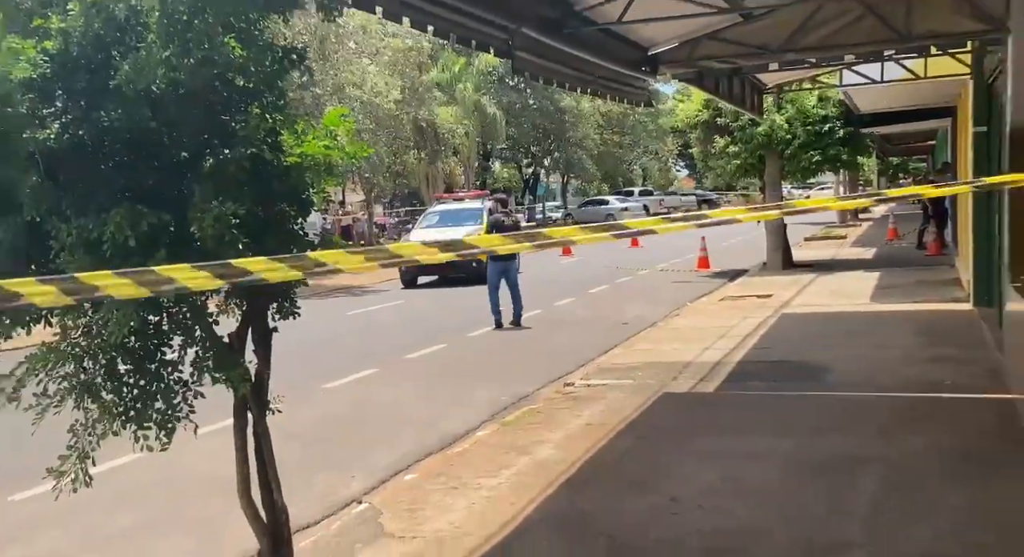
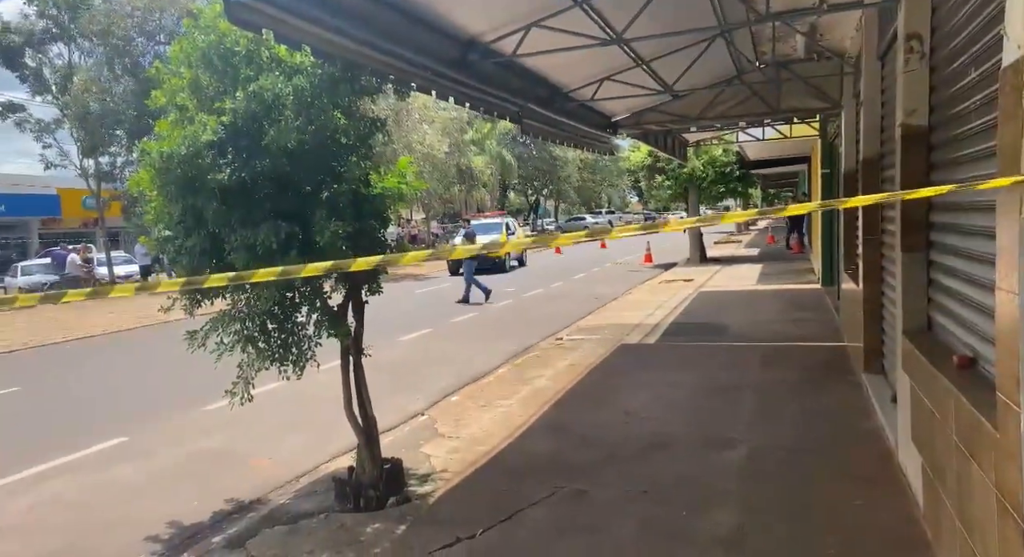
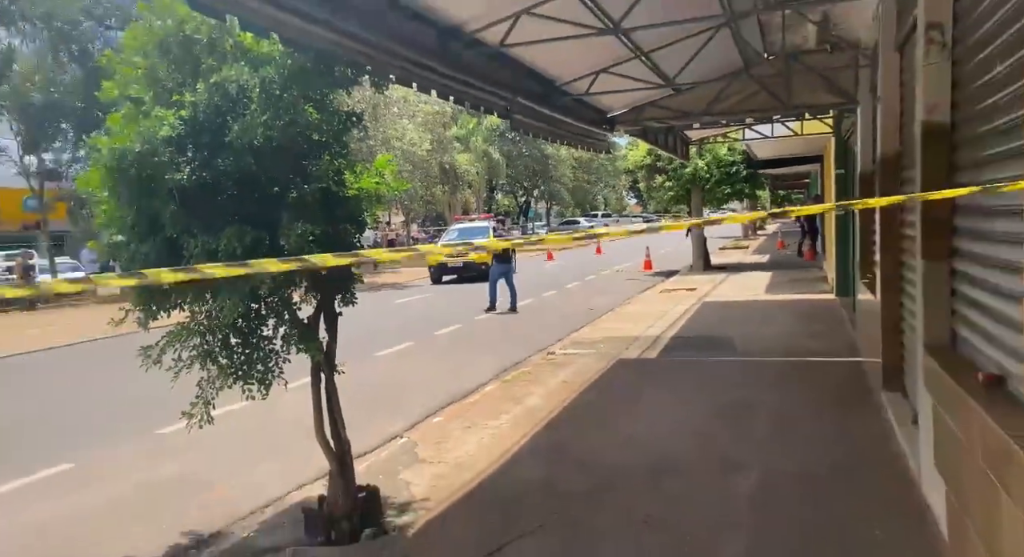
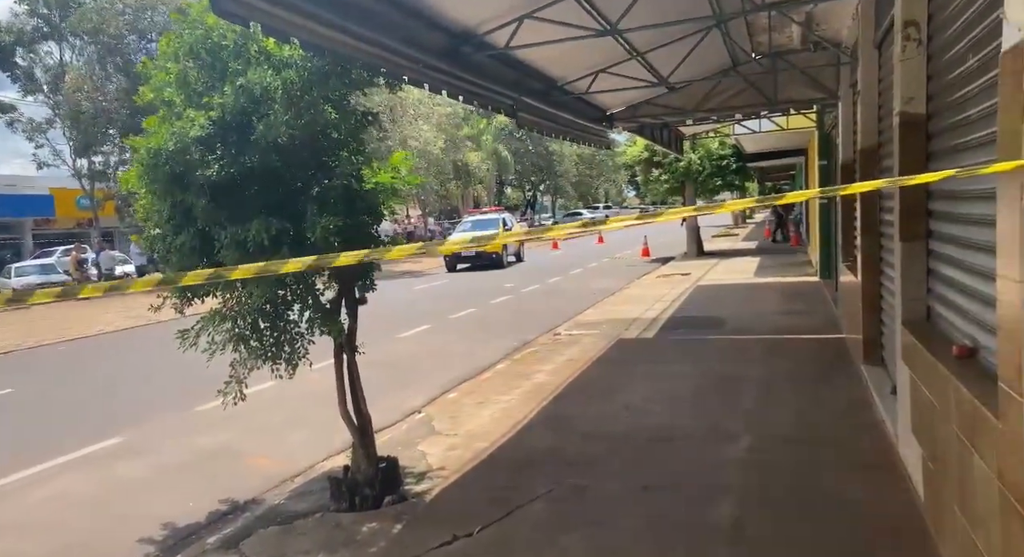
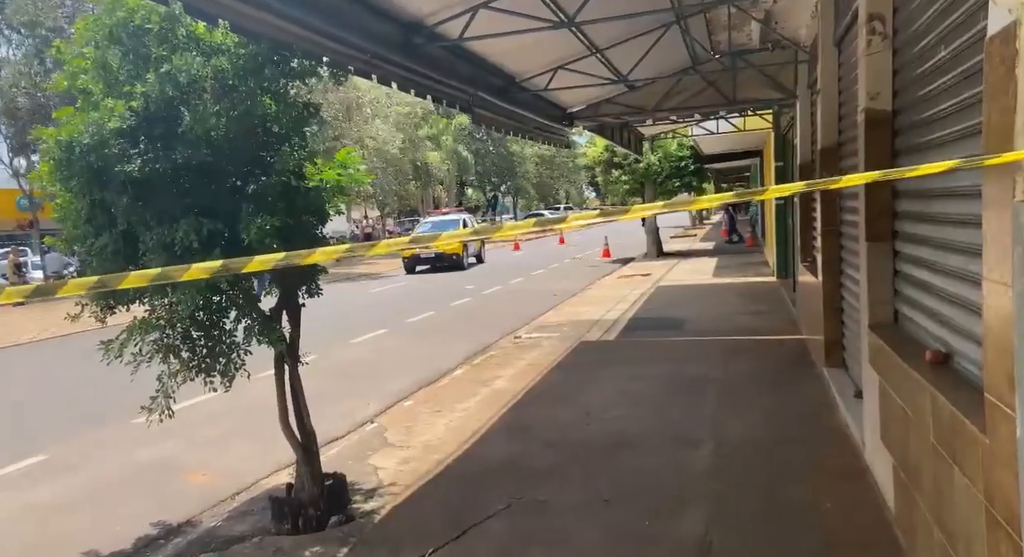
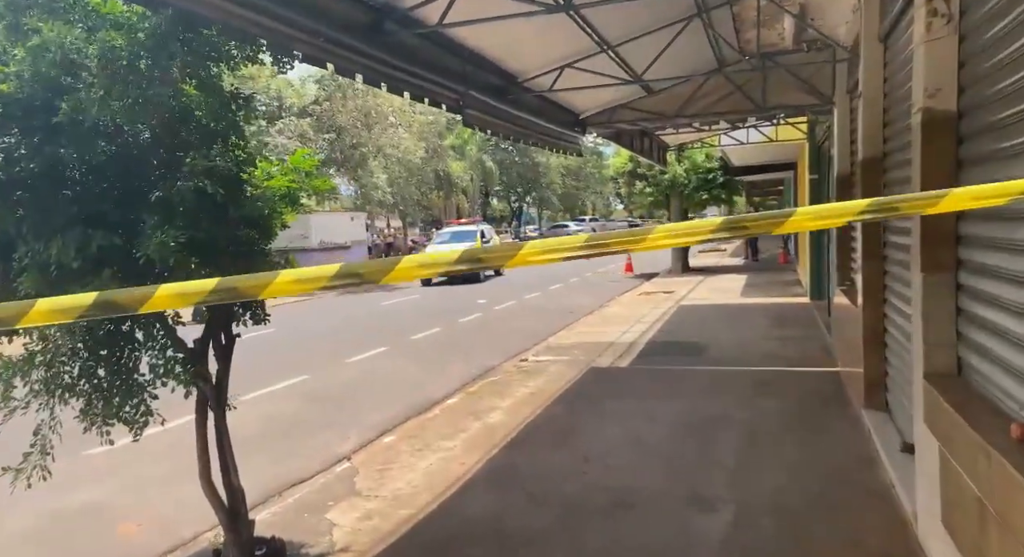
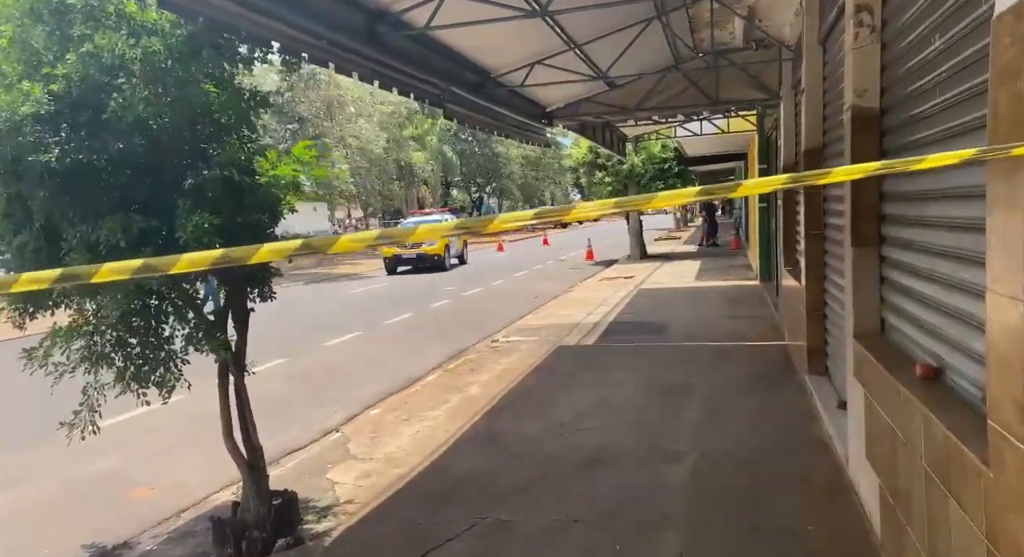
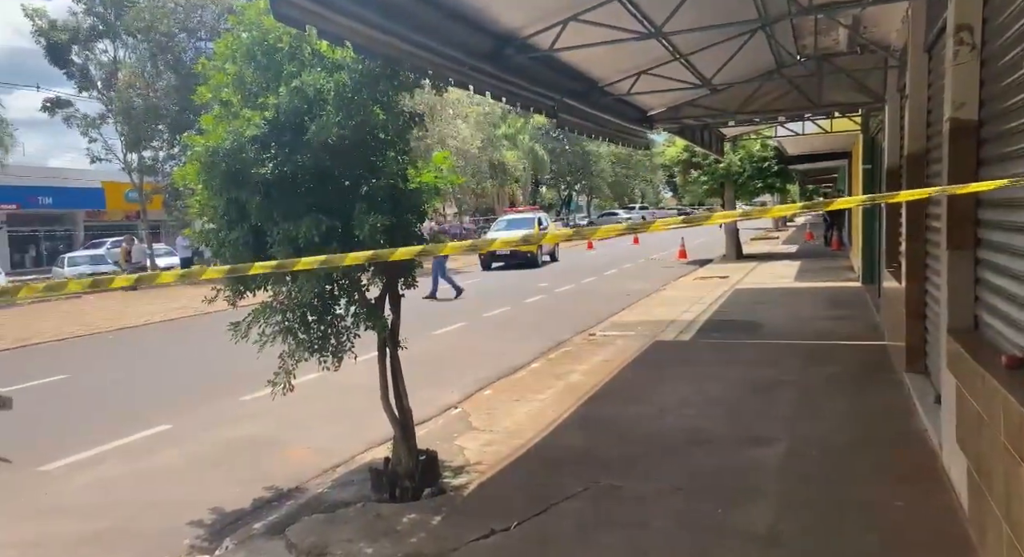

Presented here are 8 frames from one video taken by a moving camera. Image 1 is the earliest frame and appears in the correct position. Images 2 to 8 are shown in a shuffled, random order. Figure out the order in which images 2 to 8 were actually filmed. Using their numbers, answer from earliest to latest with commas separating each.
3, 2, 8, 4, 5, 7, 6
